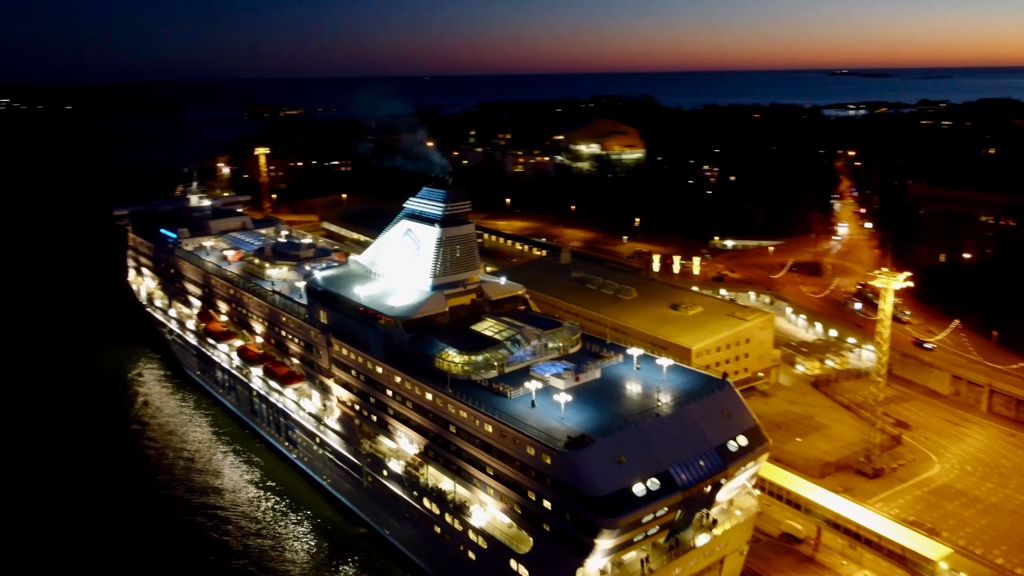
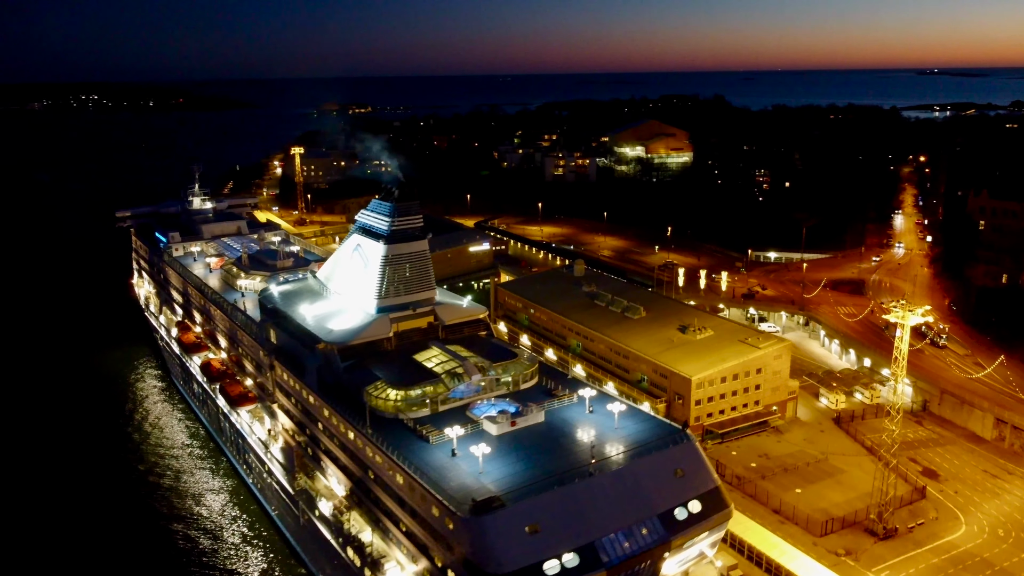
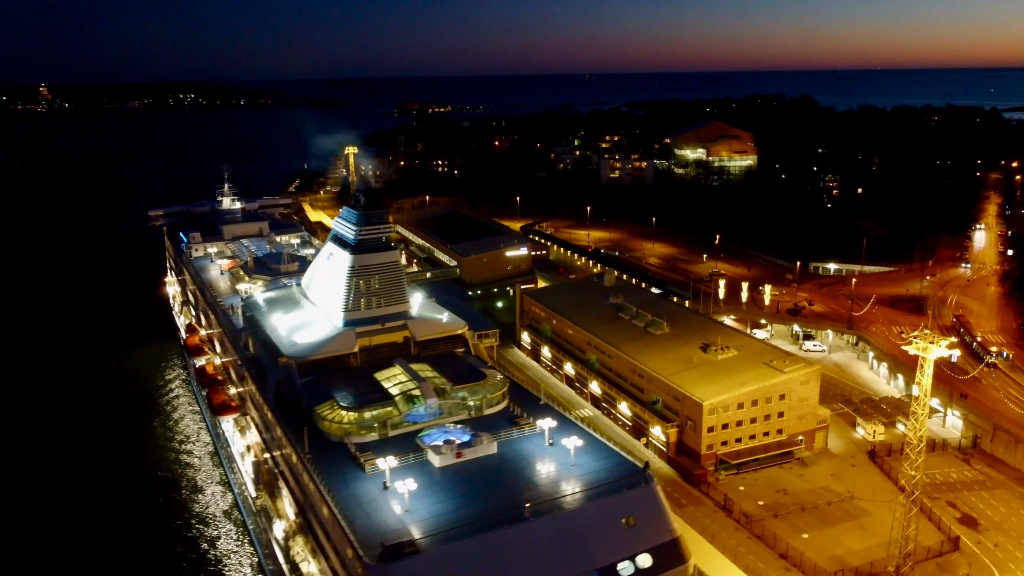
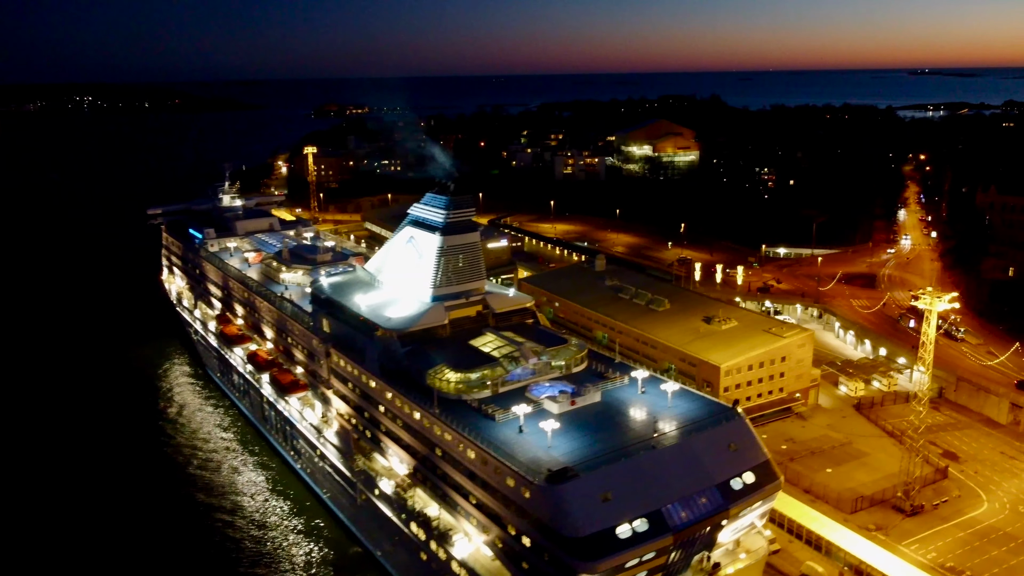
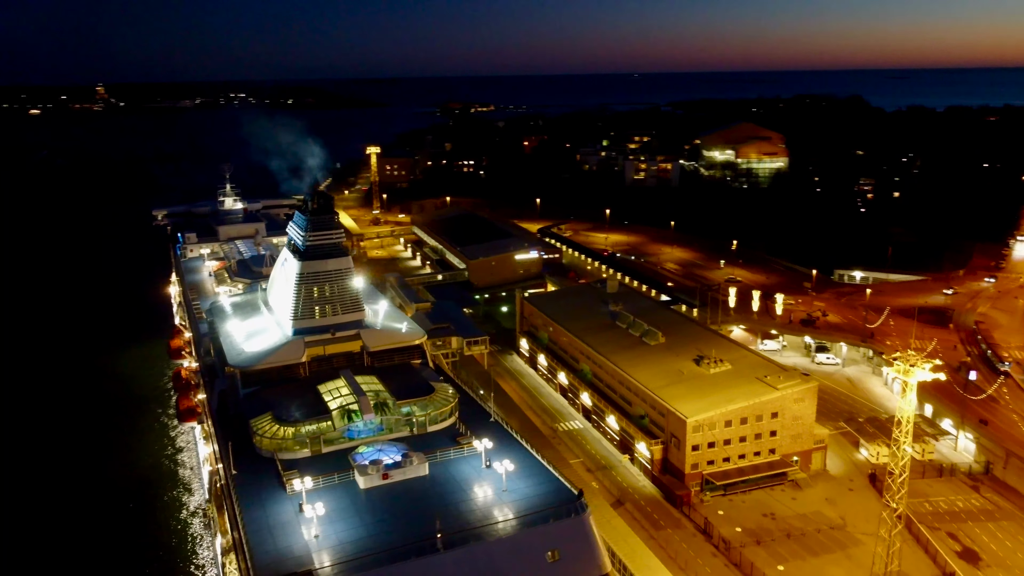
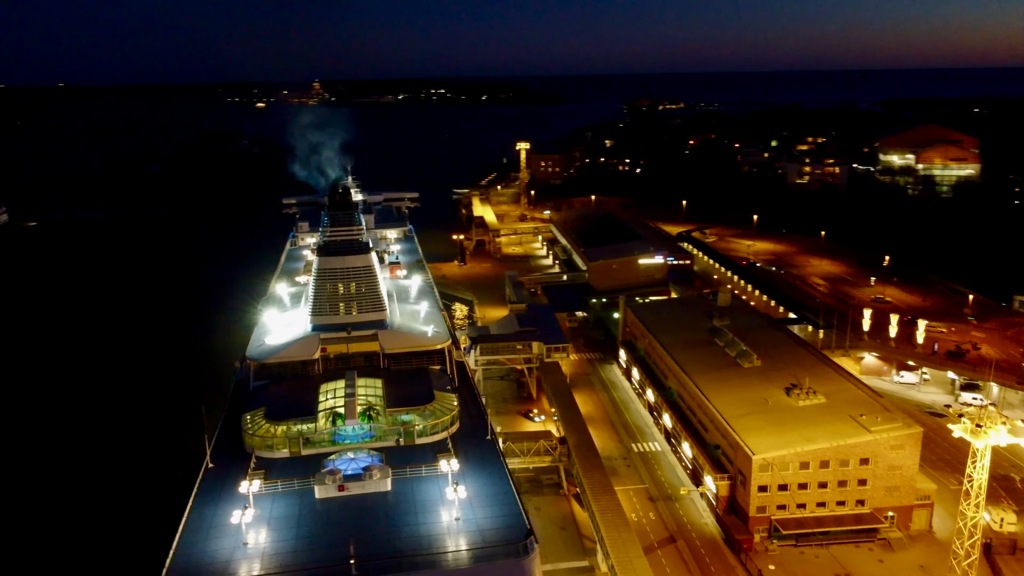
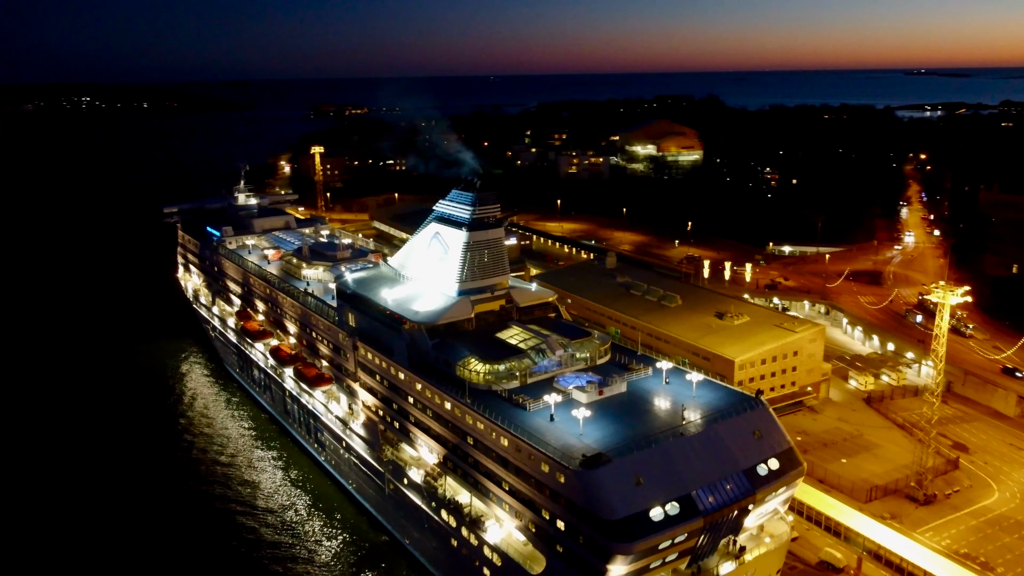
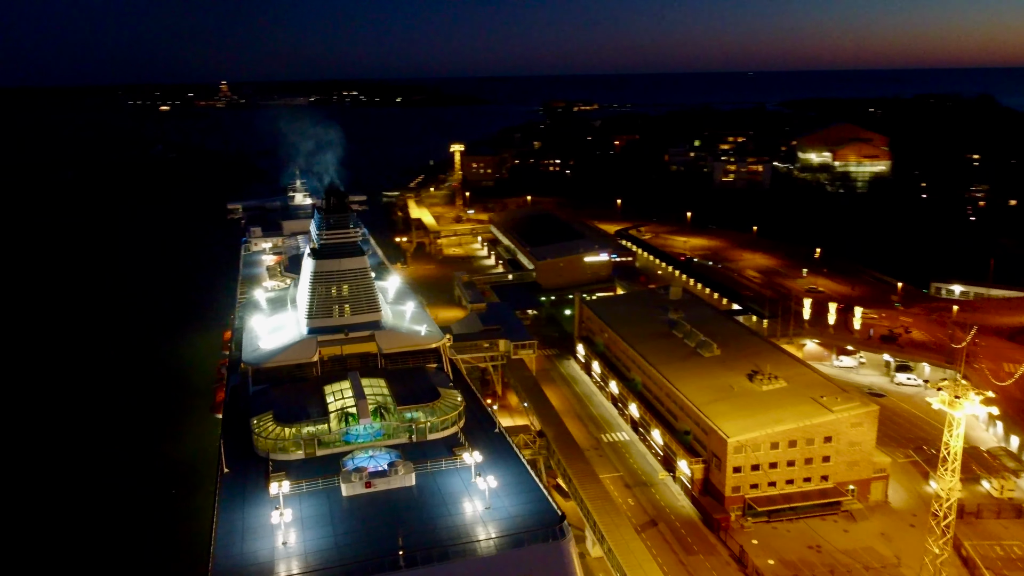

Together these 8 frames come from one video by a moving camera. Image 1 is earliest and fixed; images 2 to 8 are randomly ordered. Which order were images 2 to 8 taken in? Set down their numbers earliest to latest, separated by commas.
7, 4, 2, 3, 5, 8, 6
